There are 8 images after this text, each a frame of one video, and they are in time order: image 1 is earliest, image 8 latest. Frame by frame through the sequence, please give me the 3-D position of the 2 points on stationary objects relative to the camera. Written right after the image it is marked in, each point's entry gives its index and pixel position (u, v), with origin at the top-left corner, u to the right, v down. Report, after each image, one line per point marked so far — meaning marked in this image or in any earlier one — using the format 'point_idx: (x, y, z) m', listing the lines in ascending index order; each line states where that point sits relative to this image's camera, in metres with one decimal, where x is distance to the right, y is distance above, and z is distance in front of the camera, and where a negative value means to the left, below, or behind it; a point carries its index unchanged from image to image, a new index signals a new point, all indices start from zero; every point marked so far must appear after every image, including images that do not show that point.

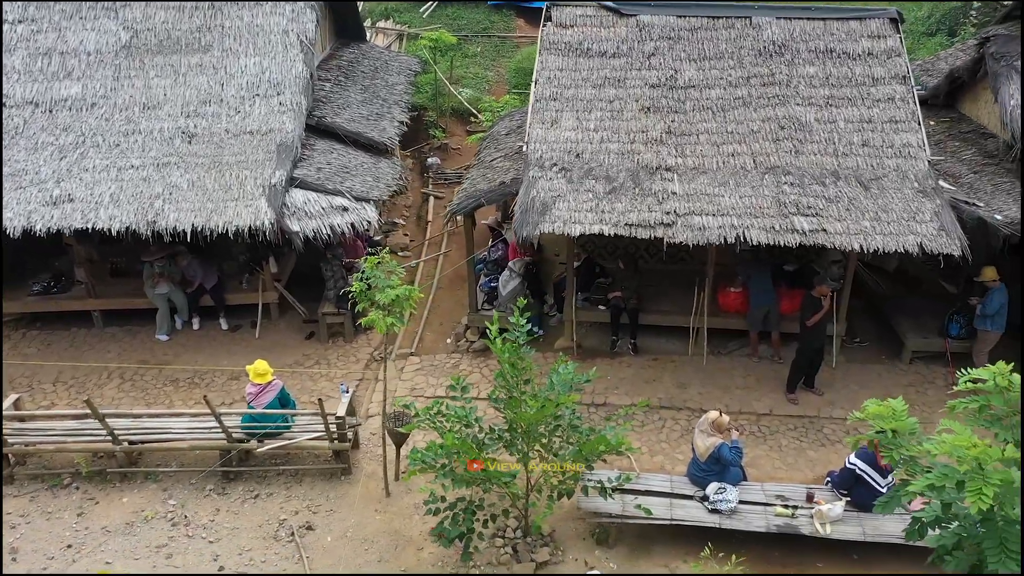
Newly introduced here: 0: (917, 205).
0: (+4.2, +0.9, +8.5) m
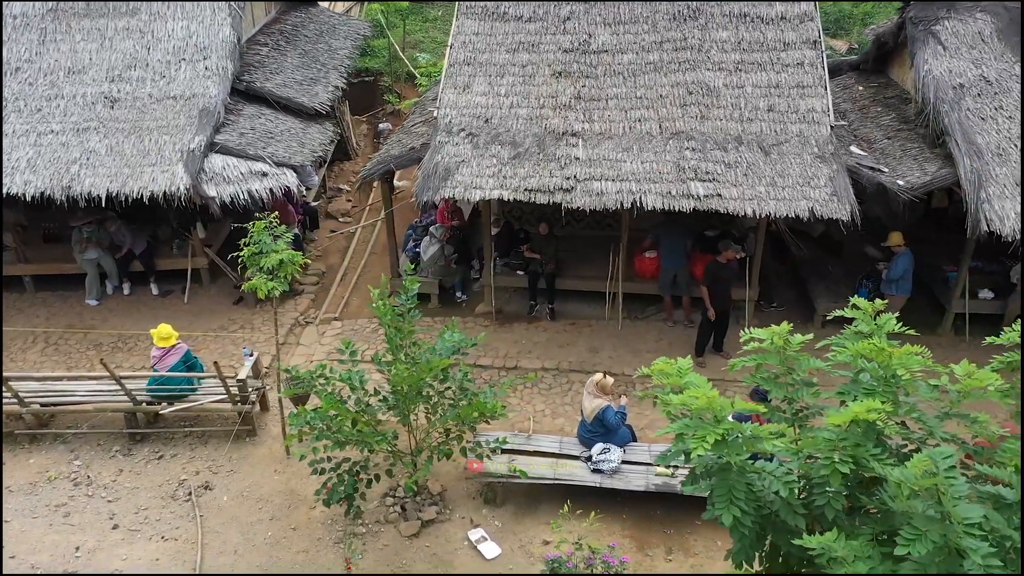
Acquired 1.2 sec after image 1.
0: (+3.2, +1.2, +8.5) m
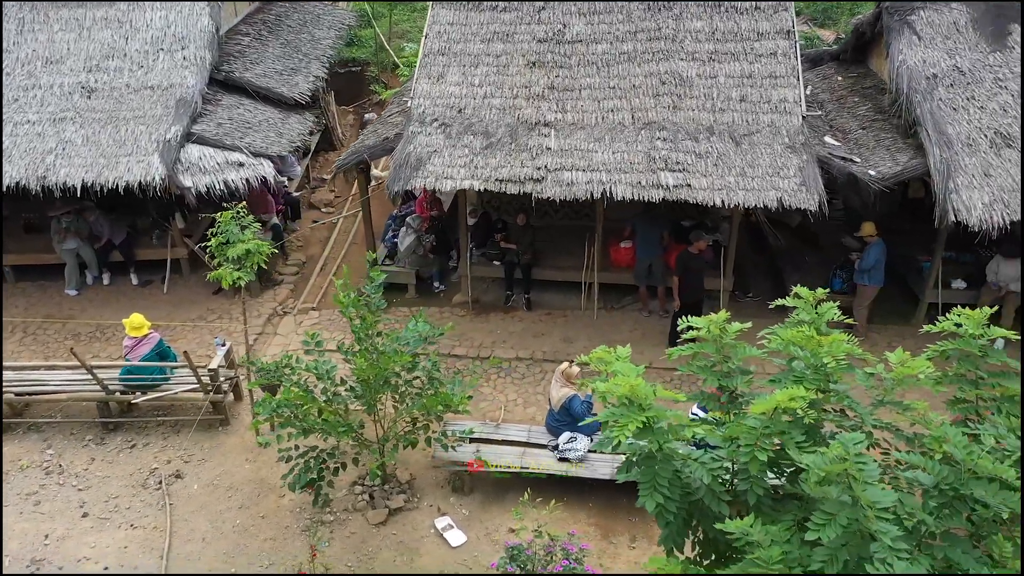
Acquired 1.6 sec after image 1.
0: (+2.9, +1.3, +8.5) m
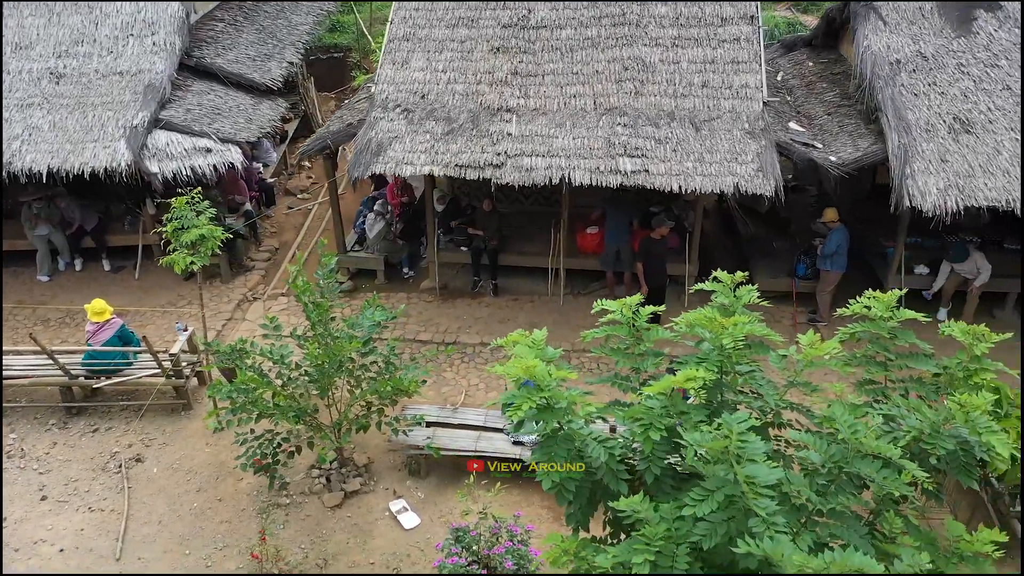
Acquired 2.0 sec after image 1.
0: (+2.4, +1.5, +8.6) m
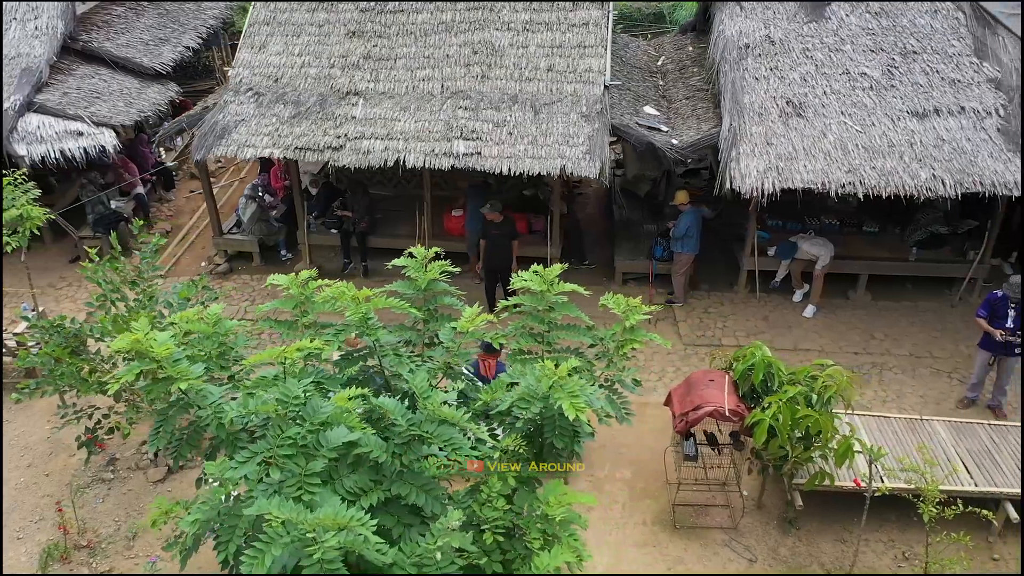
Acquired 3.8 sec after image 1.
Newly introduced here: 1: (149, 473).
0: (+0.7, +1.7, +8.7) m
1: (-3.5, -1.8, +7.8) m
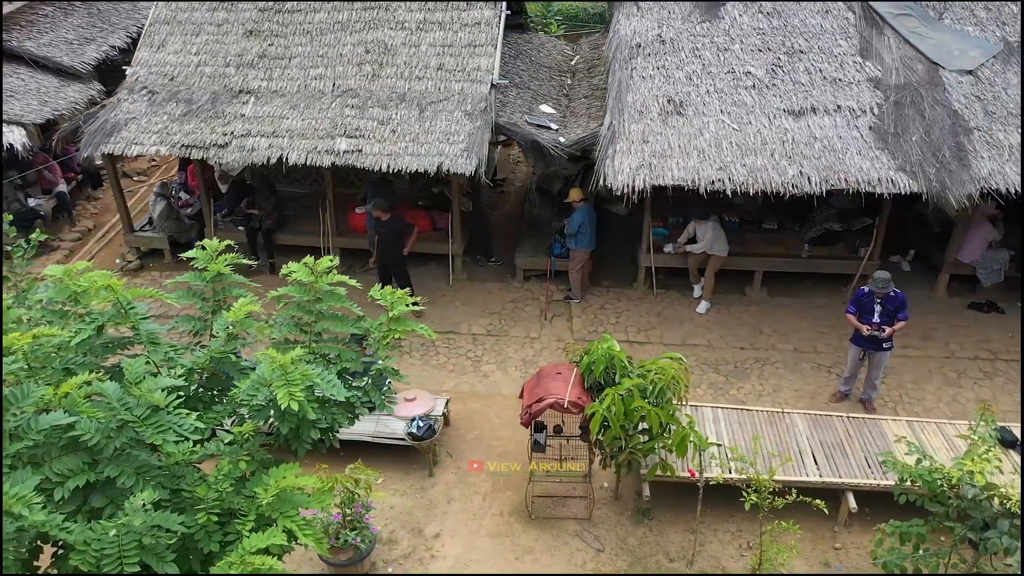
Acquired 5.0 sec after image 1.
0: (-0.6, +1.8, +8.8) m
1: (-4.7, -1.7, +7.9) m
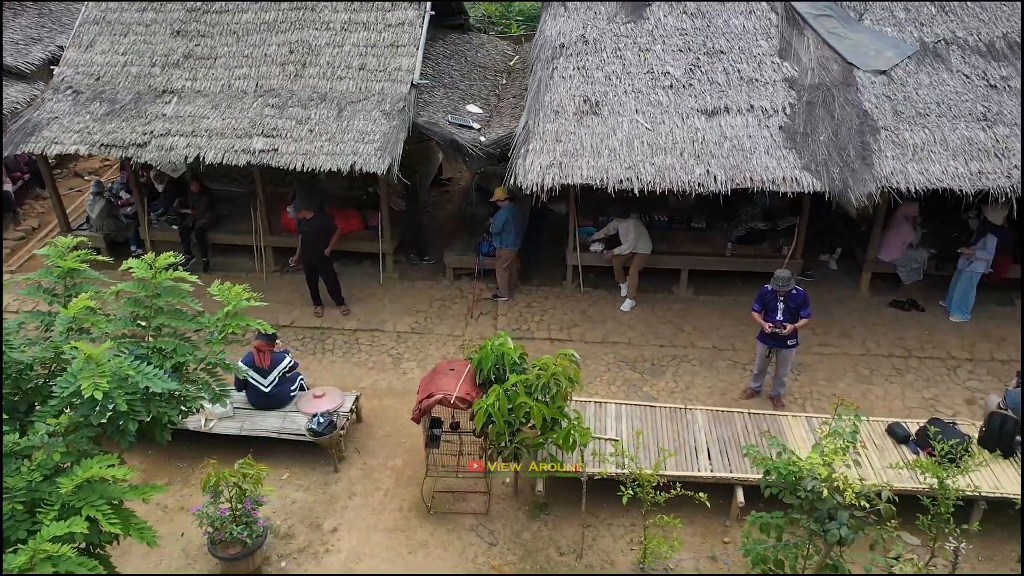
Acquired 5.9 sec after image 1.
0: (-1.5, +1.8, +8.9) m
1: (-5.7, -1.7, +8.0) m
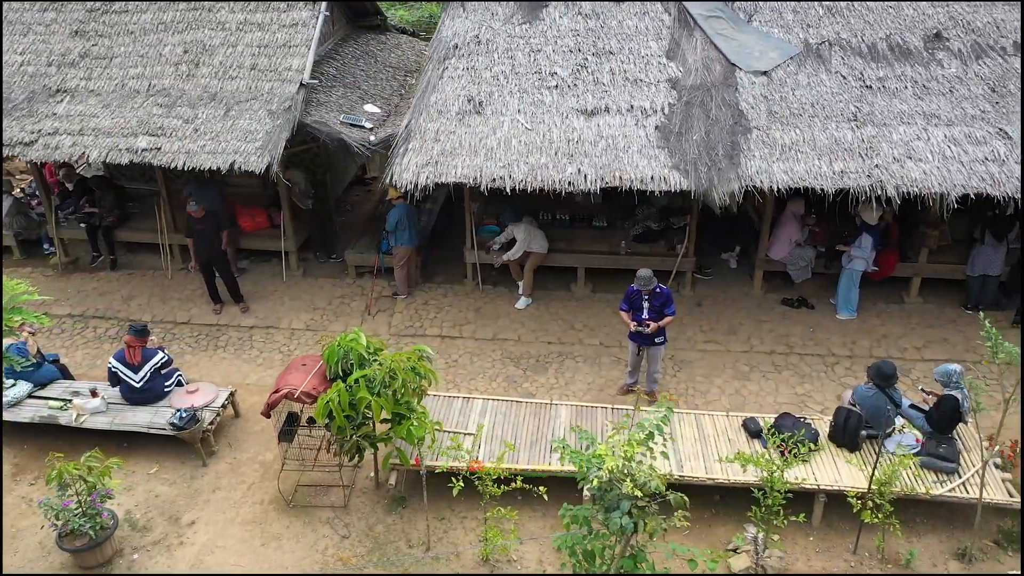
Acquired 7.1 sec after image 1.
0: (-2.8, +1.8, +9.0) m
1: (-7.0, -1.7, +8.0) m
